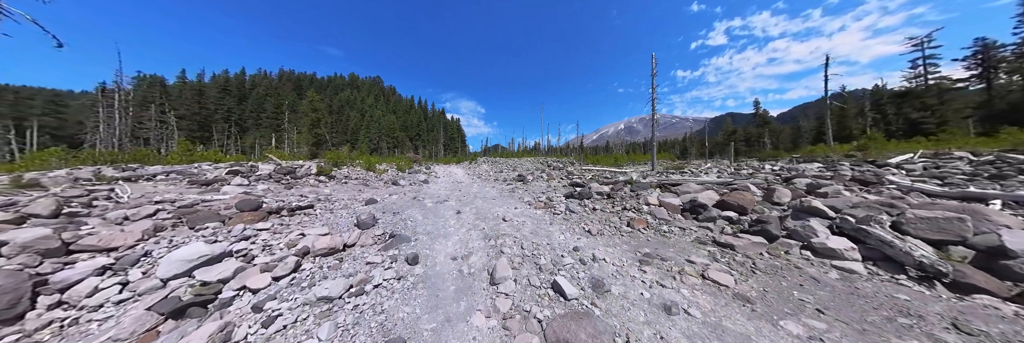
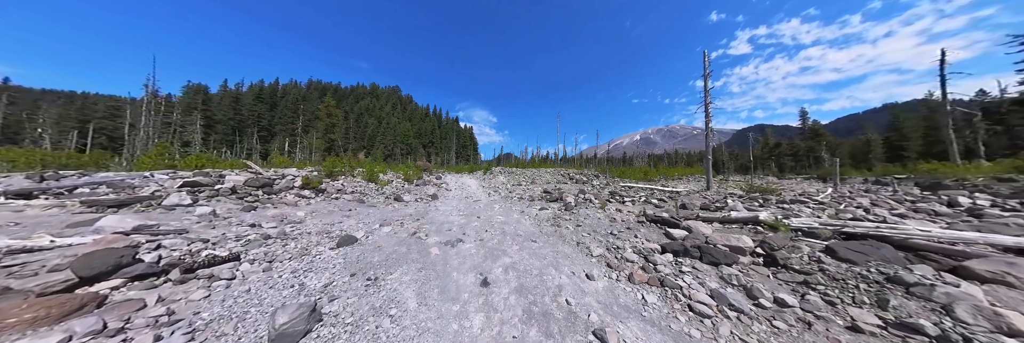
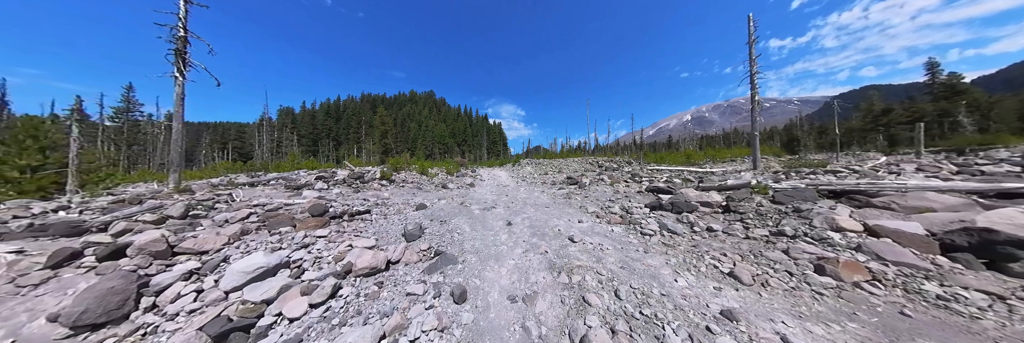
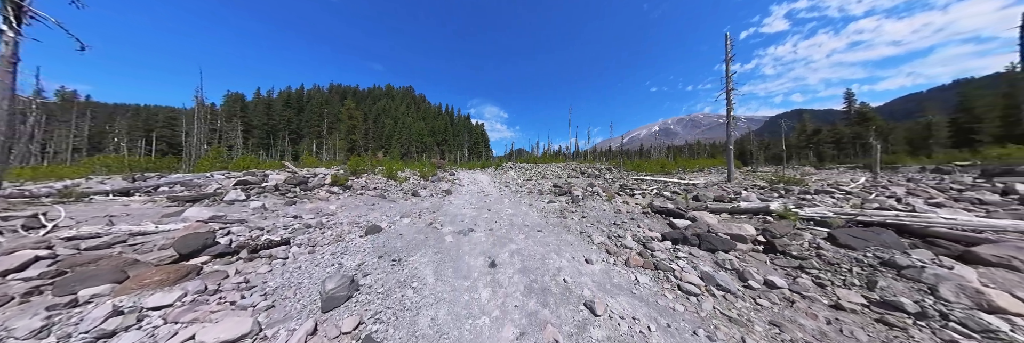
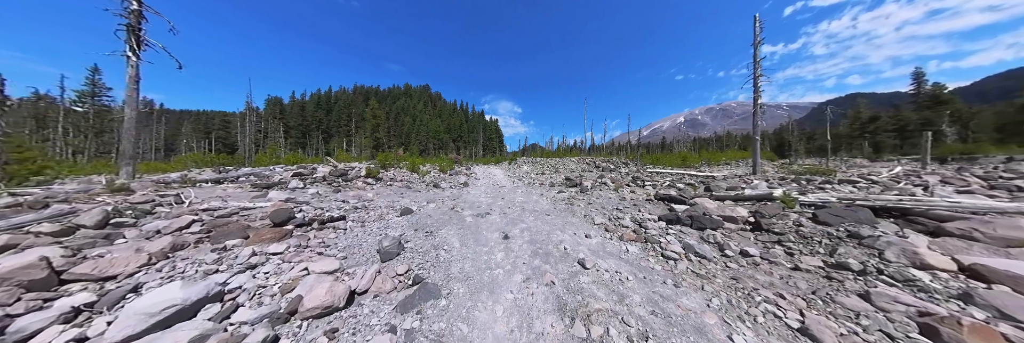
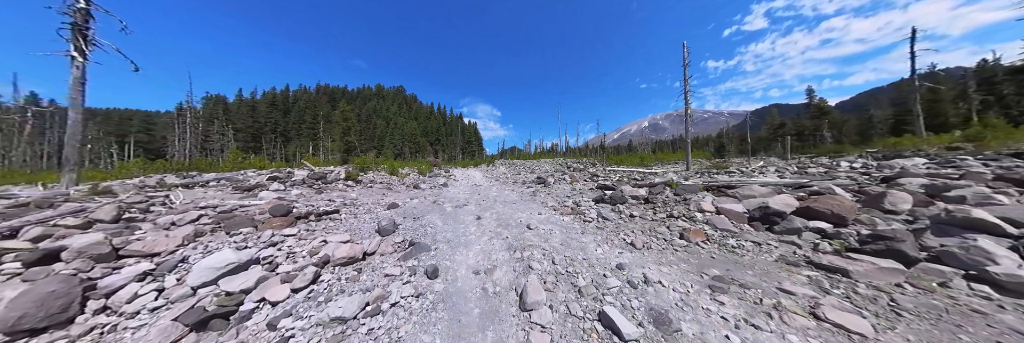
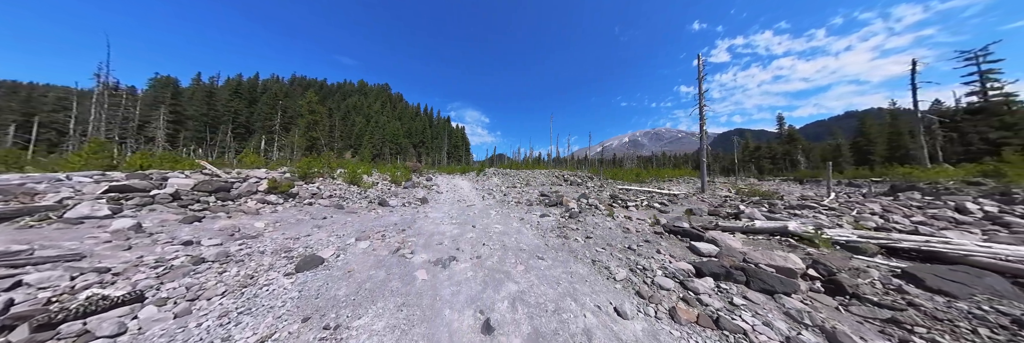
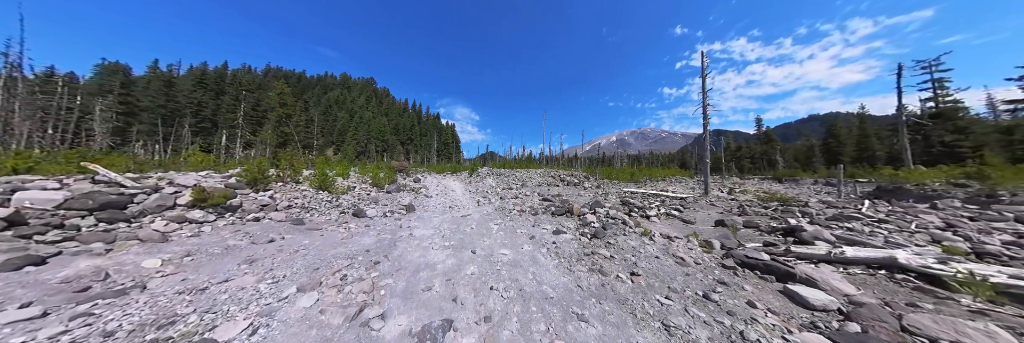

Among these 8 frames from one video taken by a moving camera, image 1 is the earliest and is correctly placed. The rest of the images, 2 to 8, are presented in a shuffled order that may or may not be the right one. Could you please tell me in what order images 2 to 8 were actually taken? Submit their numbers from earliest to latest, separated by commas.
6, 3, 5, 4, 2, 7, 8
